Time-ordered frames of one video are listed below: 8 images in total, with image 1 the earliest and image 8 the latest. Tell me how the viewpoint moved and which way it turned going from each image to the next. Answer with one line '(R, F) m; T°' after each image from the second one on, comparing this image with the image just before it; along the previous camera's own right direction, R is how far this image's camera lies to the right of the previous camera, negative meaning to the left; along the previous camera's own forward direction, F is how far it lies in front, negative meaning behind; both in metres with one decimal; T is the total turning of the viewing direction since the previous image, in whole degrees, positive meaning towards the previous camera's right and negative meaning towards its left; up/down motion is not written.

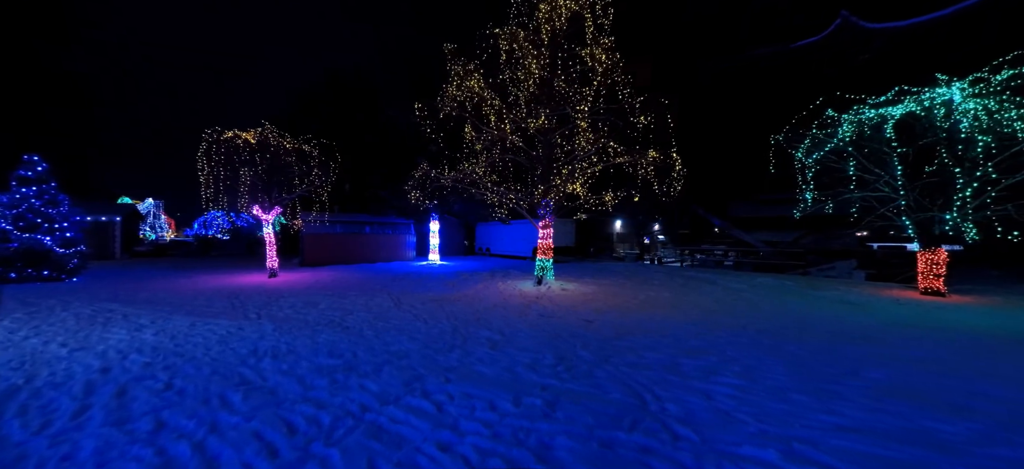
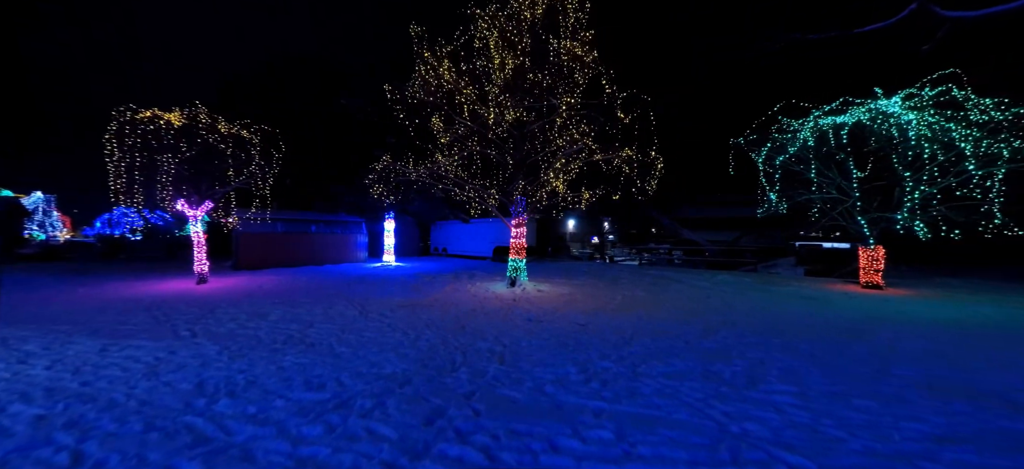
(-0.7, +0.7) m; +8°
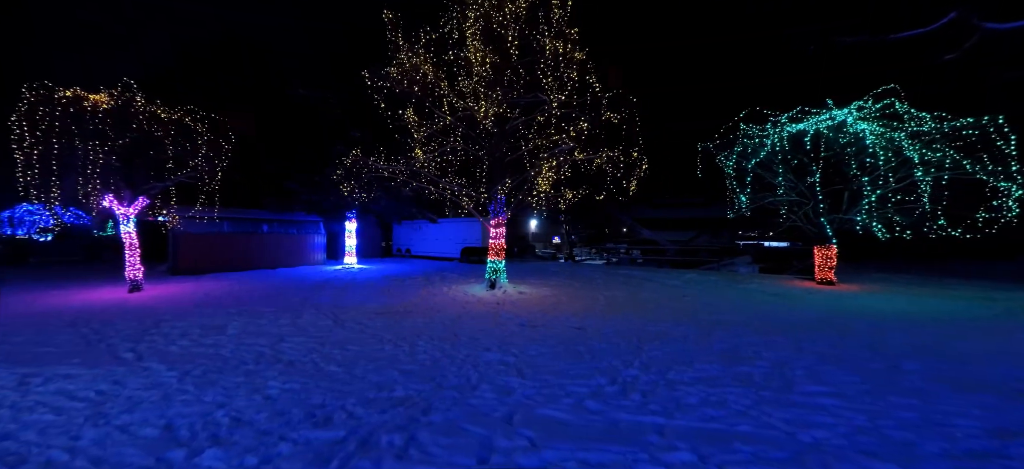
(-0.7, +0.4) m; +7°
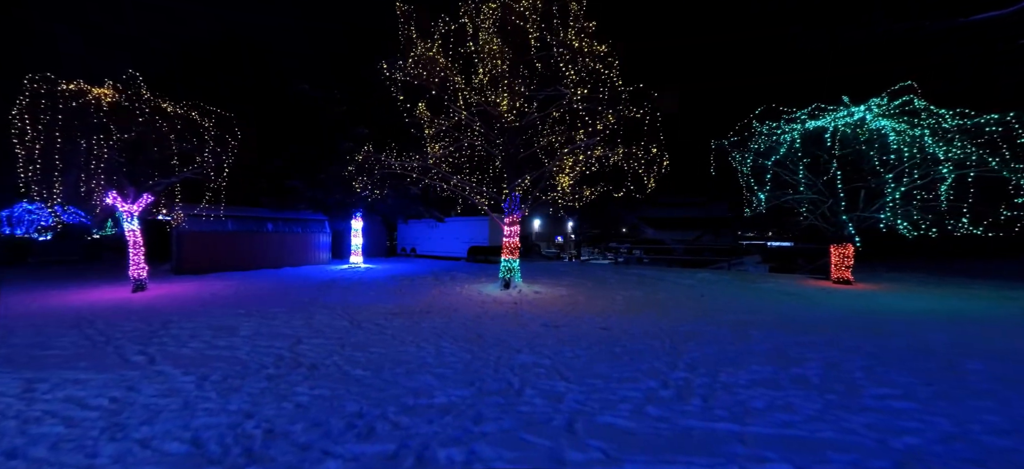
(-0.4, +0.3) m; 0°
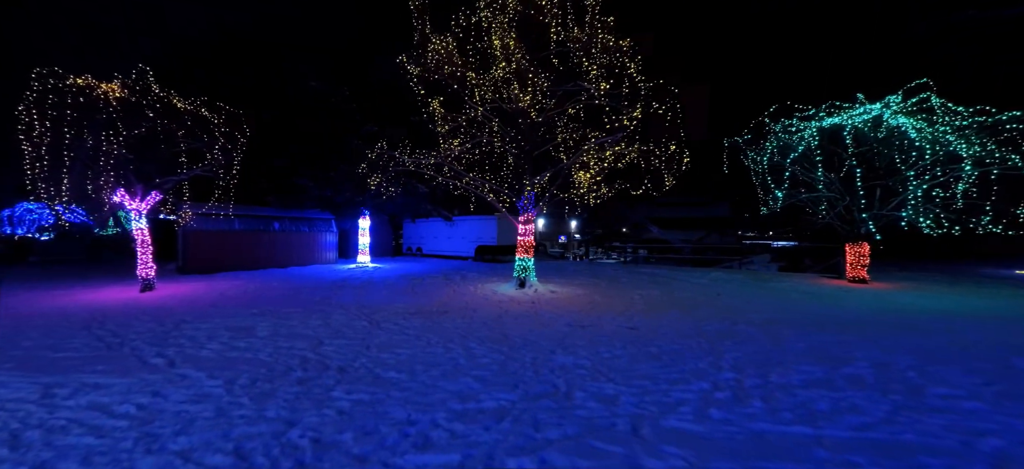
(-0.4, +0.2) m; 0°
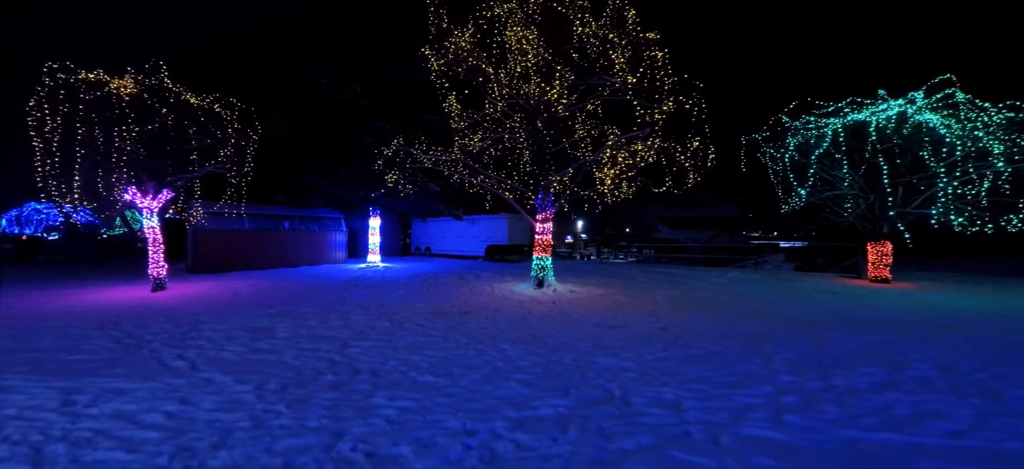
(-0.4, +0.2) m; 0°
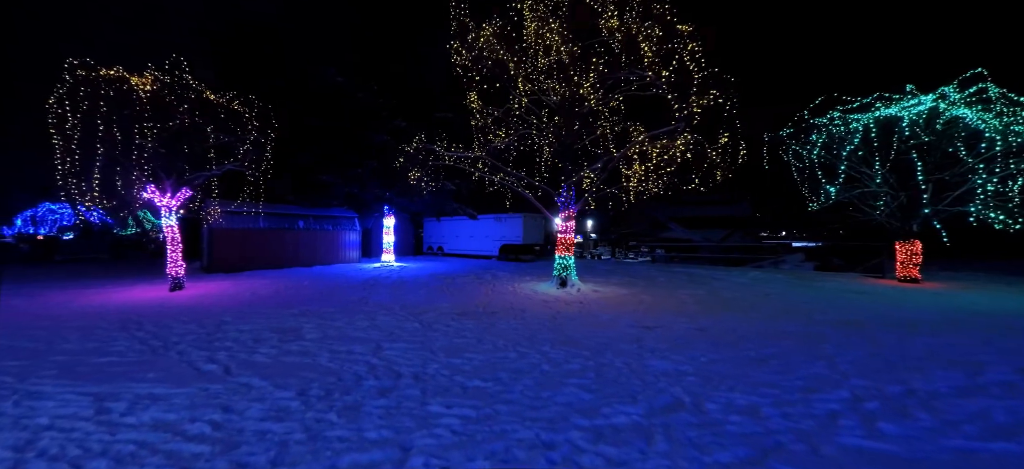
(-0.5, +0.2) m; -1°
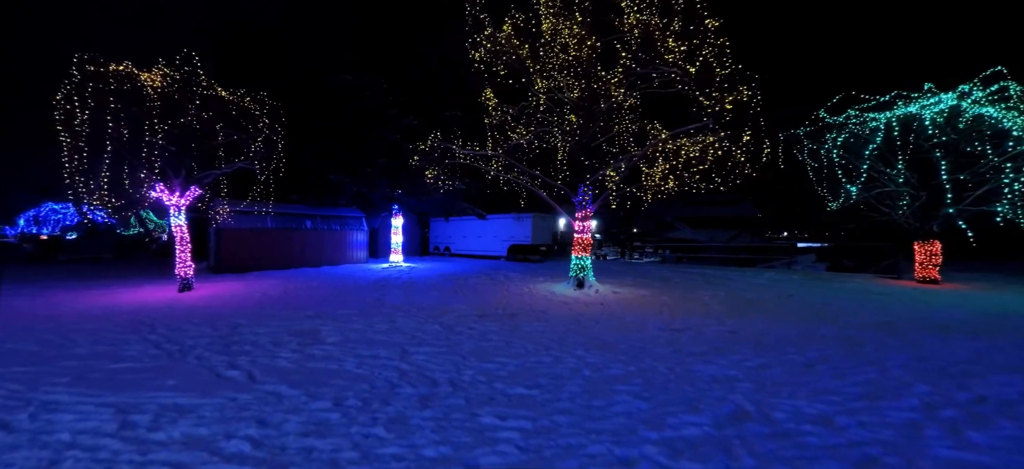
(-0.4, +0.2) m; 0°
